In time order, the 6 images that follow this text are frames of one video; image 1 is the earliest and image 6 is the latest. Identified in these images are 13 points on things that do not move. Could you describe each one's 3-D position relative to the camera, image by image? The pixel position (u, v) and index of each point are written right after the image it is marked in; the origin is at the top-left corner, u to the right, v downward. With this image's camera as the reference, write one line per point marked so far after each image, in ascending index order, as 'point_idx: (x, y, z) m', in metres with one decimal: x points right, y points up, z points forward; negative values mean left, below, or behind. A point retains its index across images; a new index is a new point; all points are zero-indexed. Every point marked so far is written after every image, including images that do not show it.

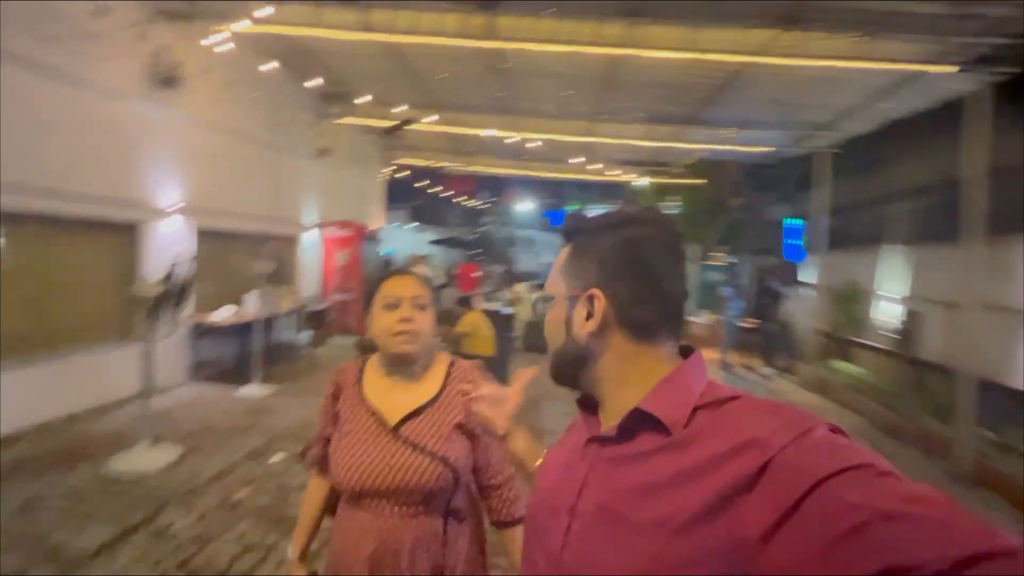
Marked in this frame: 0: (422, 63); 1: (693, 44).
0: (-1.0, +2.4, +6.6) m
1: (+1.6, +2.2, +5.8) m
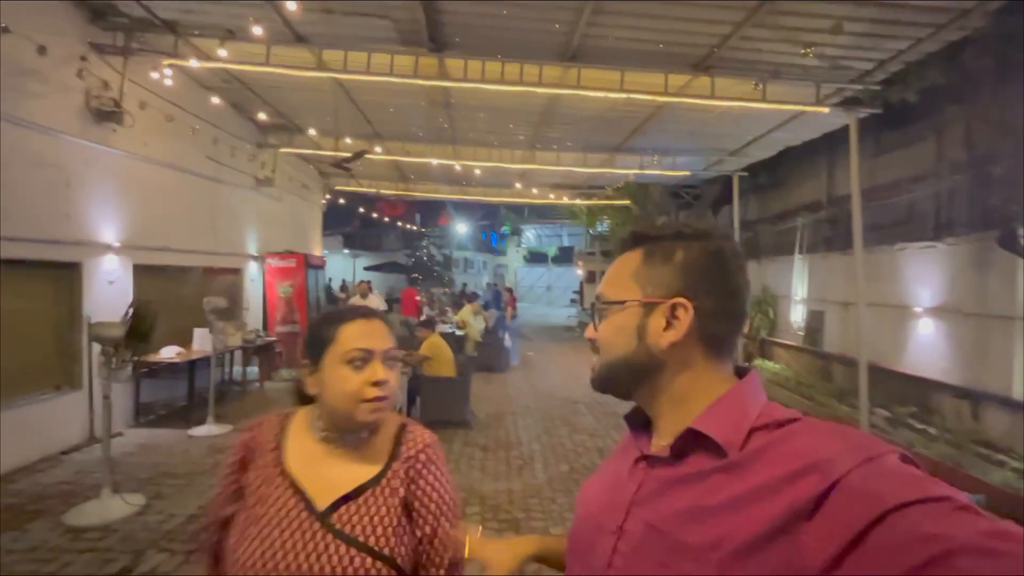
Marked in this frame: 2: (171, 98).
0: (-1.6, +2.1, +6.9) m
1: (+1.1, +2.1, +6.6) m
2: (-3.8, +2.1, +7.2) m
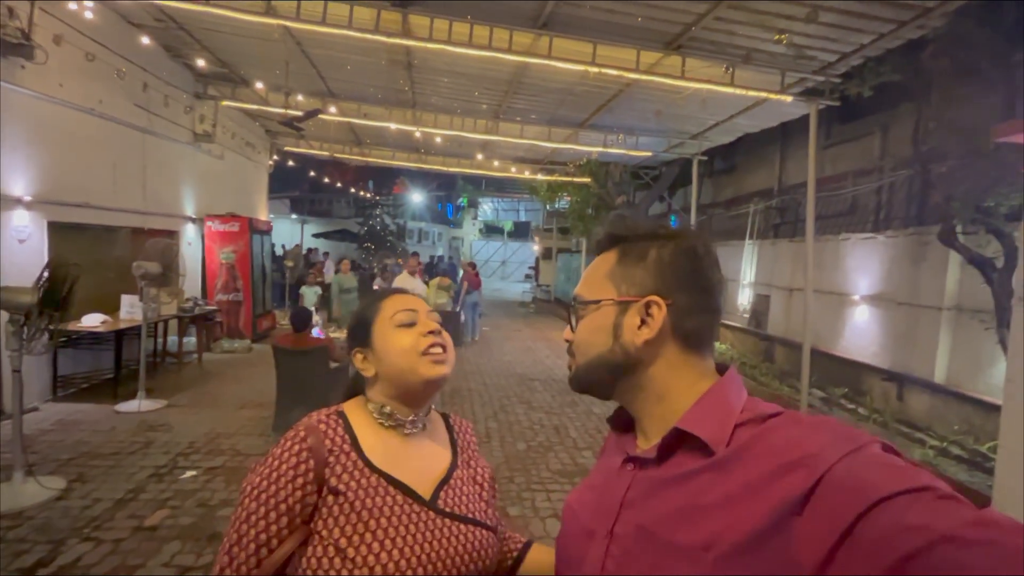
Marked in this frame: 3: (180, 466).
0: (-1.9, +2.4, +6.4) m
1: (+0.8, +2.3, +6.4) m
2: (-4.2, +2.5, +6.4) m
3: (-2.7, -1.5, +5.4) m
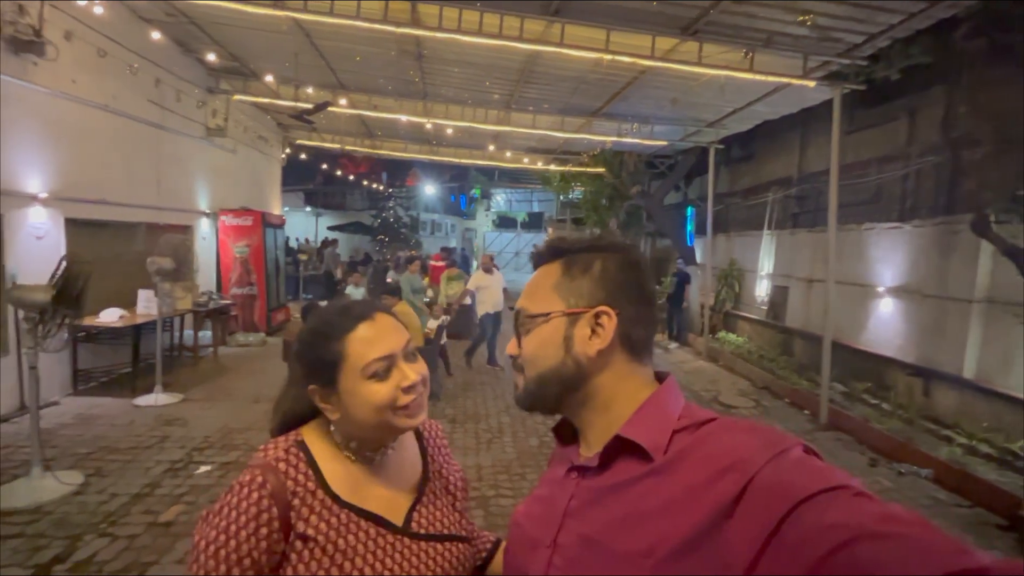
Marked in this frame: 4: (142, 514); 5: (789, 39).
0: (-1.8, +2.4, +6.4) m
1: (+0.9, +2.3, +6.3) m
2: (-4.0, +2.5, +6.5) m
3: (-2.6, -1.4, +5.4) m
4: (-2.6, -1.6, +4.6) m
5: (+2.6, +2.3, +6.1) m
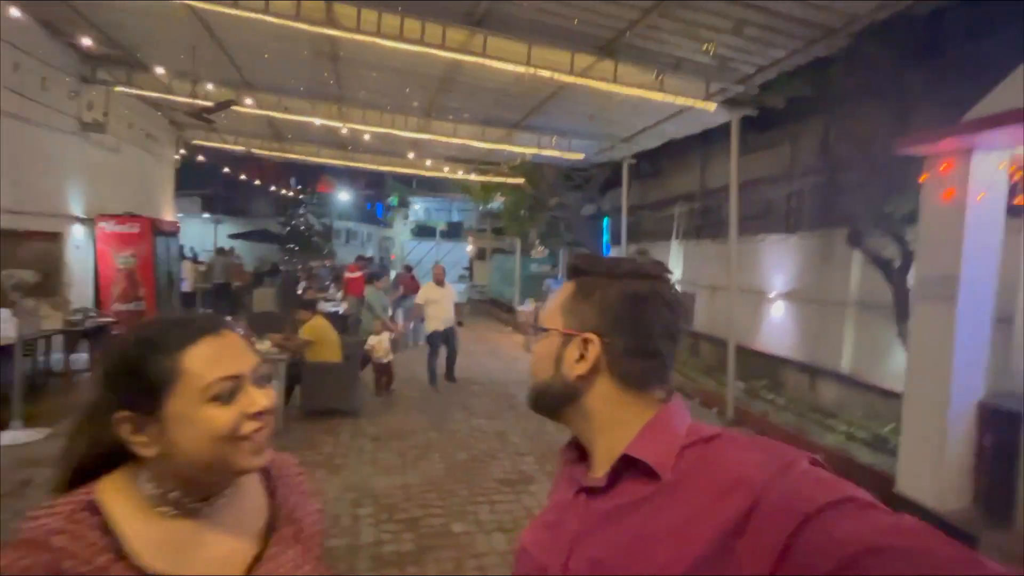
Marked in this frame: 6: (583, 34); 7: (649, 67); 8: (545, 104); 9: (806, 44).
0: (-2.5, +2.3, +5.8) m
1: (+0.1, +2.2, +6.4) m
2: (-4.7, +2.4, +5.4) m
3: (-3.1, -1.5, +4.7) m
4: (-2.8, -1.7, +3.8) m
5: (+1.8, +2.2, +6.5) m
6: (+0.7, +2.3, +6.1) m
7: (+1.3, +2.2, +6.5) m
8: (+0.2, +2.0, +7.3) m
9: (+2.7, +2.2, +6.0) m
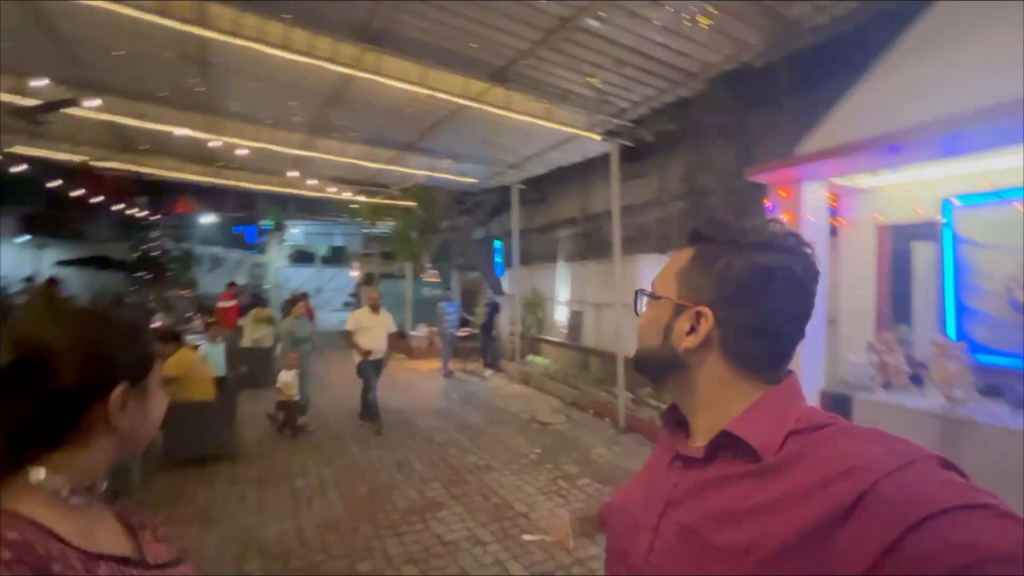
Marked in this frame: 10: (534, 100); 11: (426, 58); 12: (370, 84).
0: (-3.2, +2.1, +5.0) m
1: (-0.8, +2.0, +6.3) m
2: (-5.2, +2.1, +4.0) m
3: (-3.2, -1.7, +3.5) m
4: (-2.8, -1.7, +2.8) m
5: (+0.7, +2.0, +7.0) m
6: (-0.2, +2.1, +6.2) m
7: (+0.3, +2.0, +6.8) m
8: (-1.0, +1.8, +7.2) m
9: (+1.7, +2.1, +6.7) m
10: (+0.2, +2.0, +6.9) m
11: (-0.7, +2.1, +6.1) m
12: (-1.4, +1.9, +6.3) m
